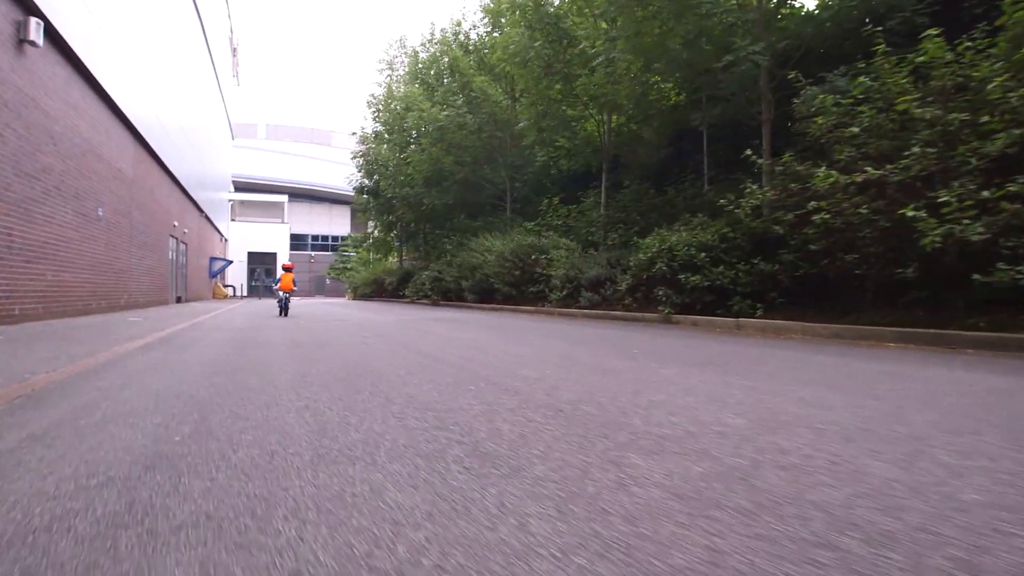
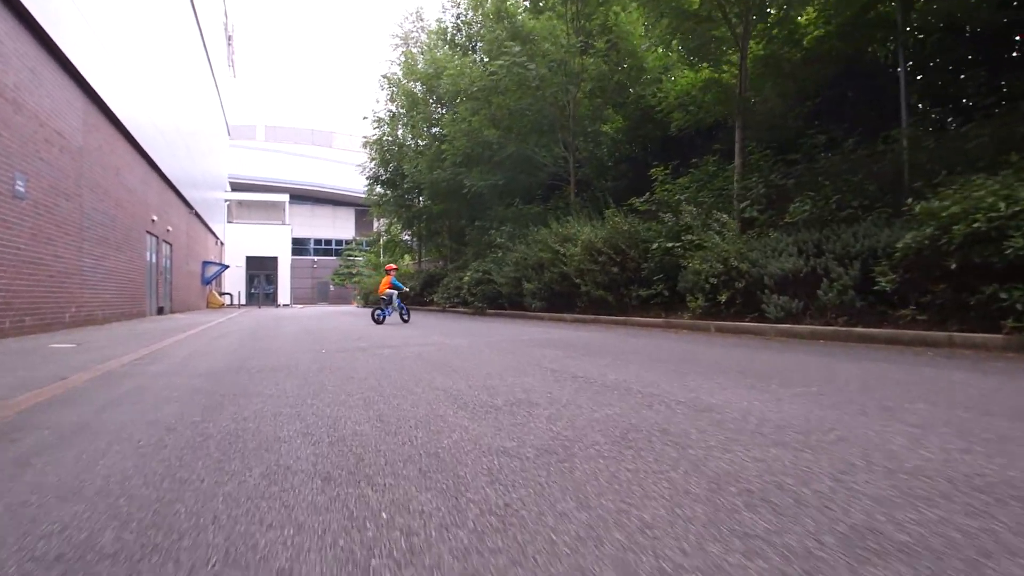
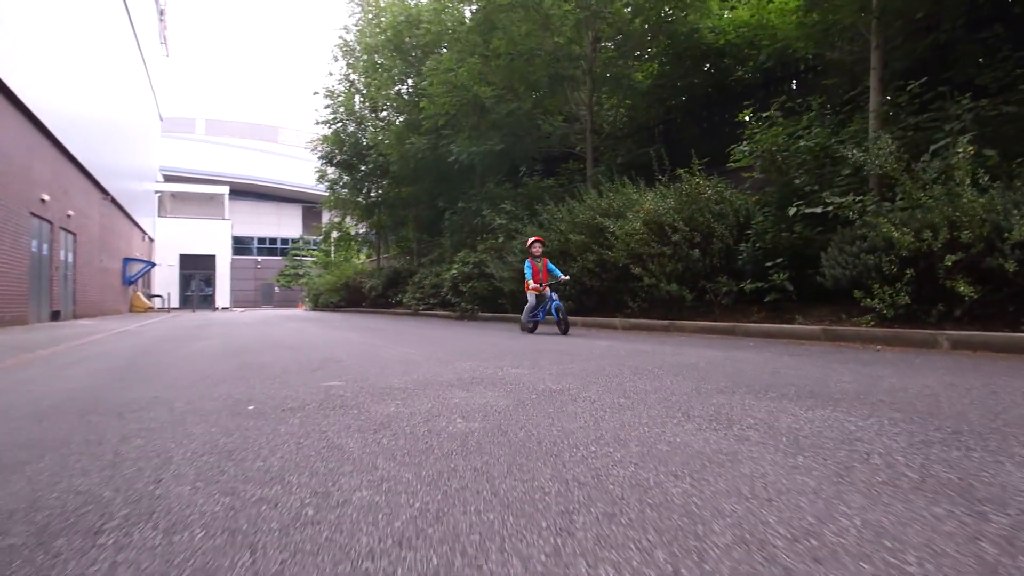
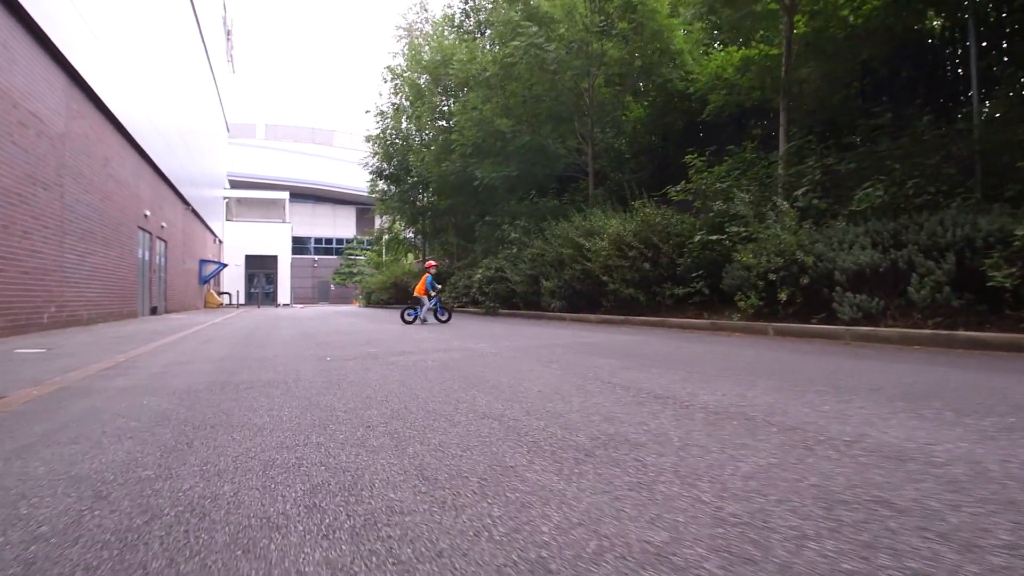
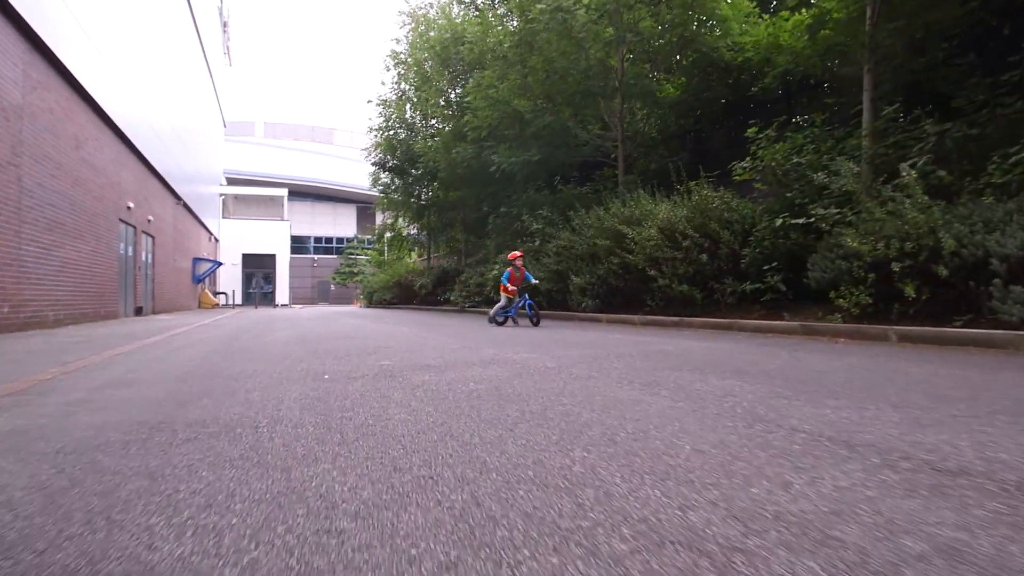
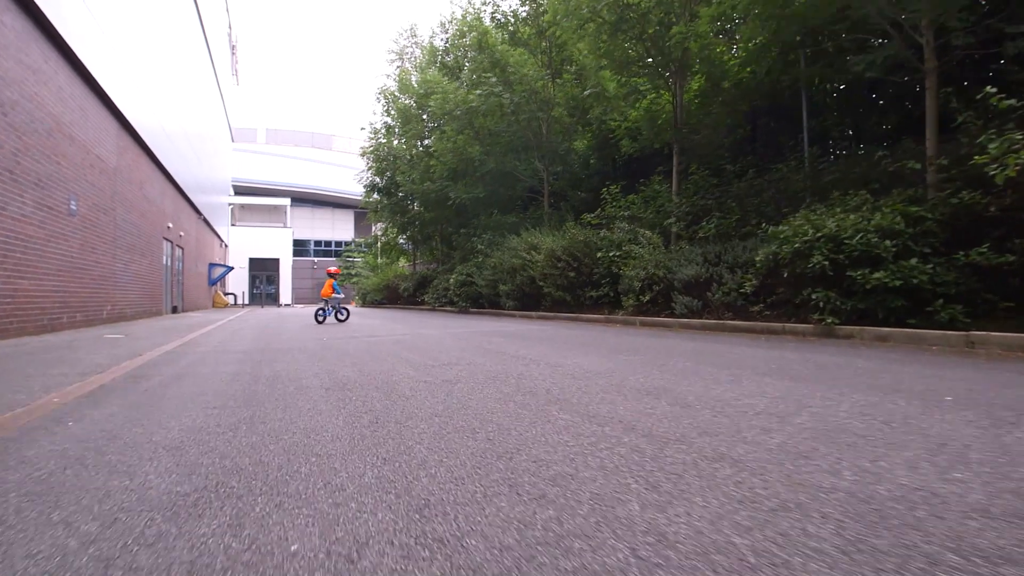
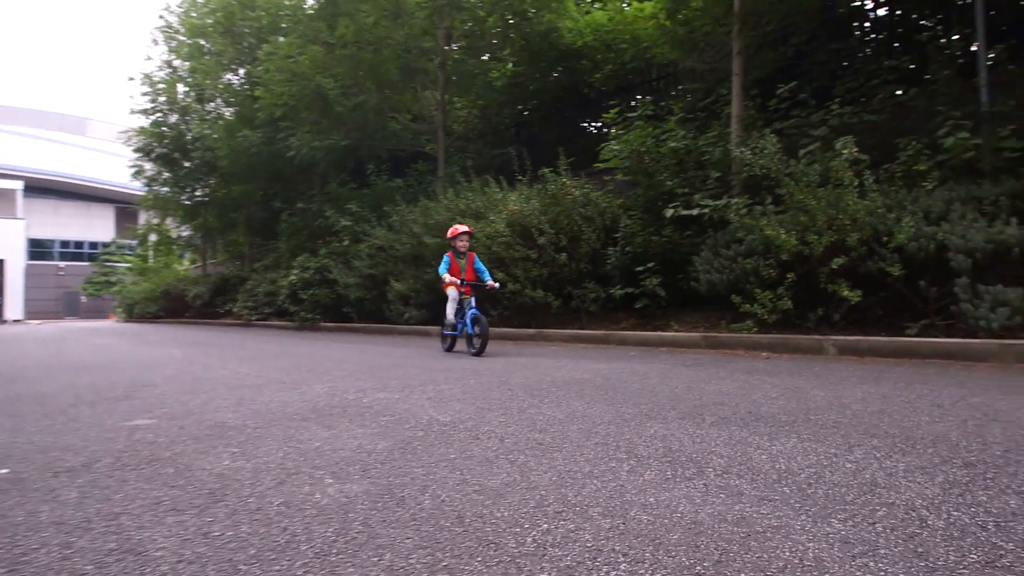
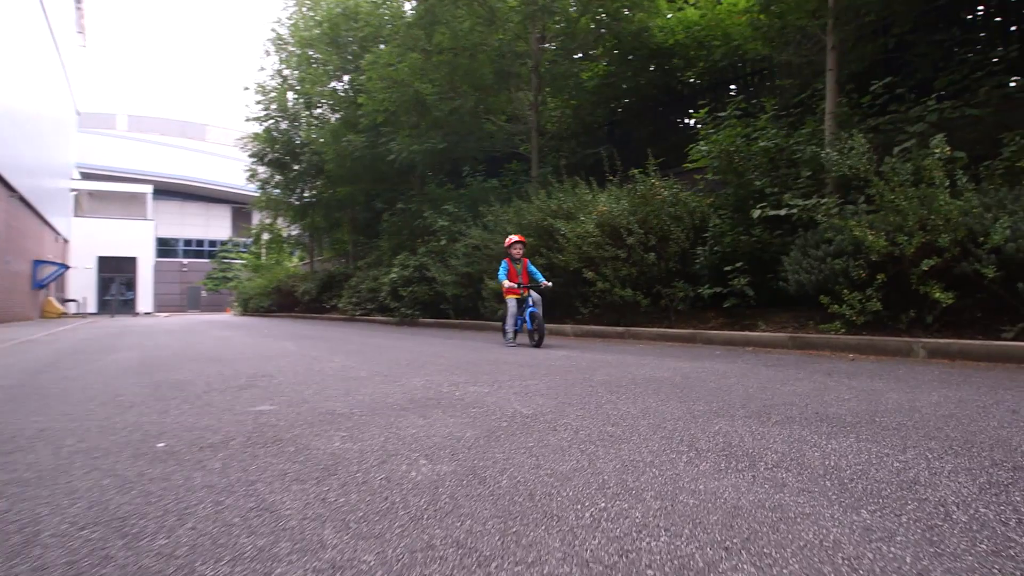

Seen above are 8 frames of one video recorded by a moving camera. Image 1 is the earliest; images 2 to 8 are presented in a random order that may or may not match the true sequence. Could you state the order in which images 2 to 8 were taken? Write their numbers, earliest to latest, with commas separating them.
6, 2, 4, 5, 3, 8, 7
